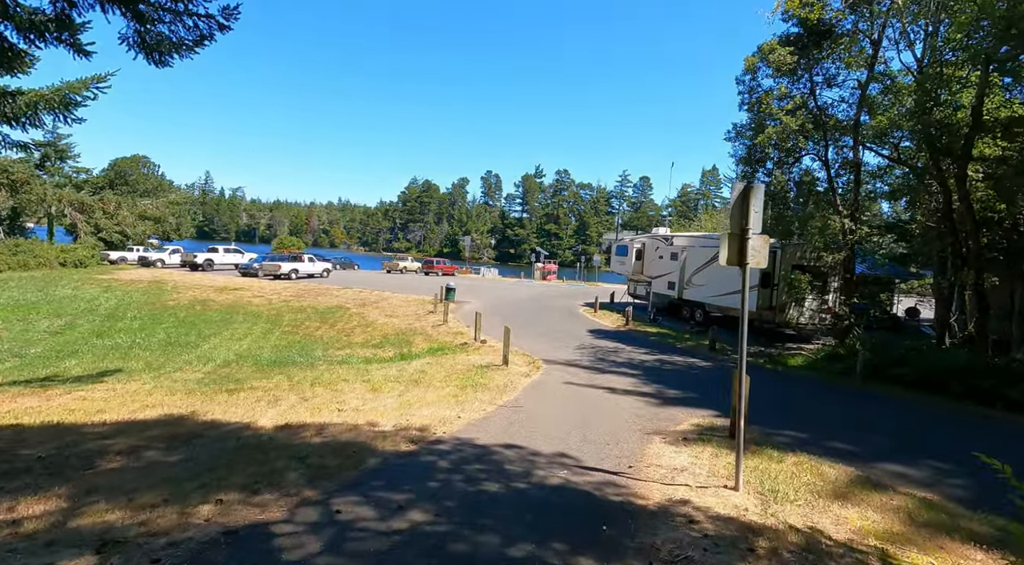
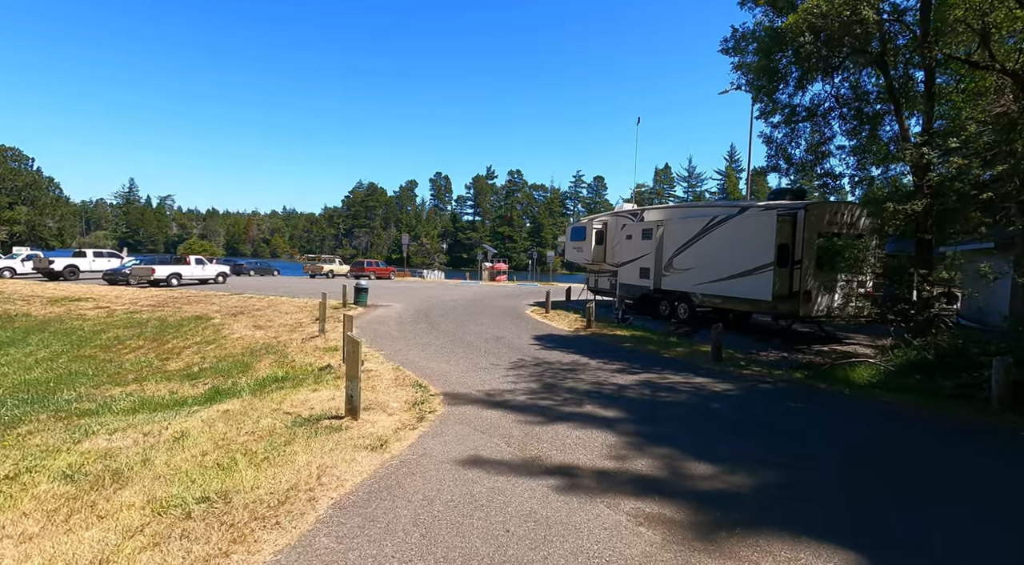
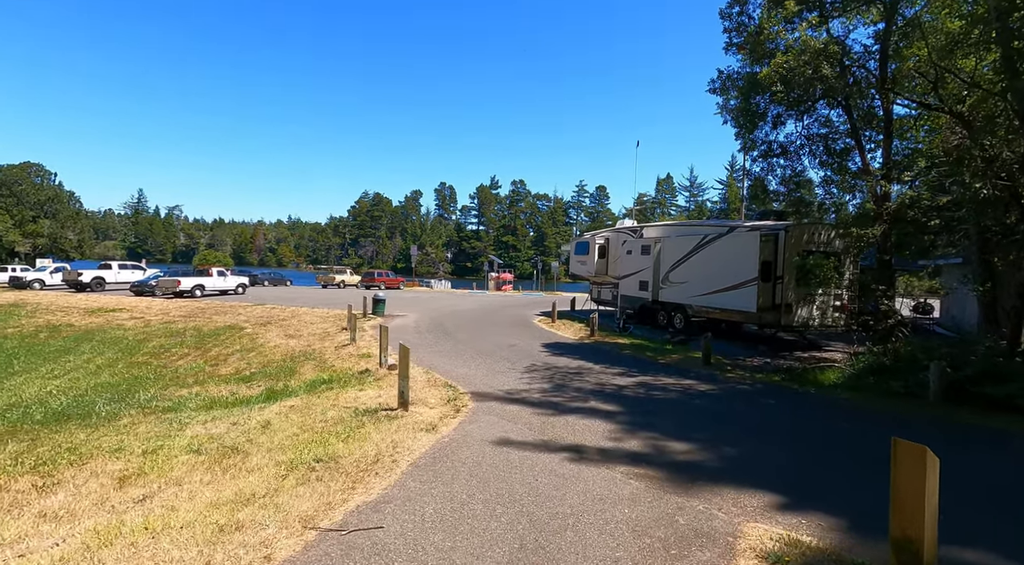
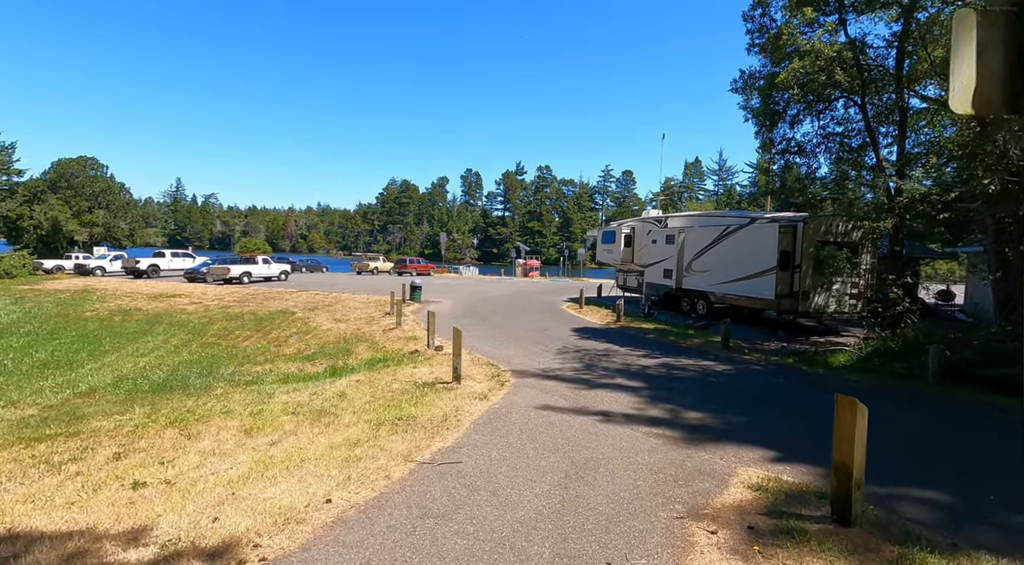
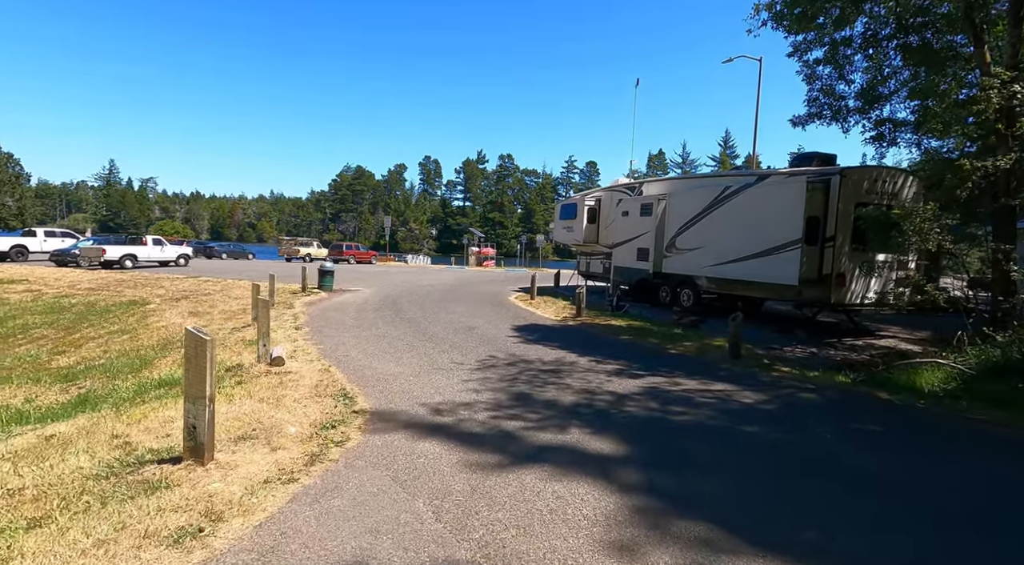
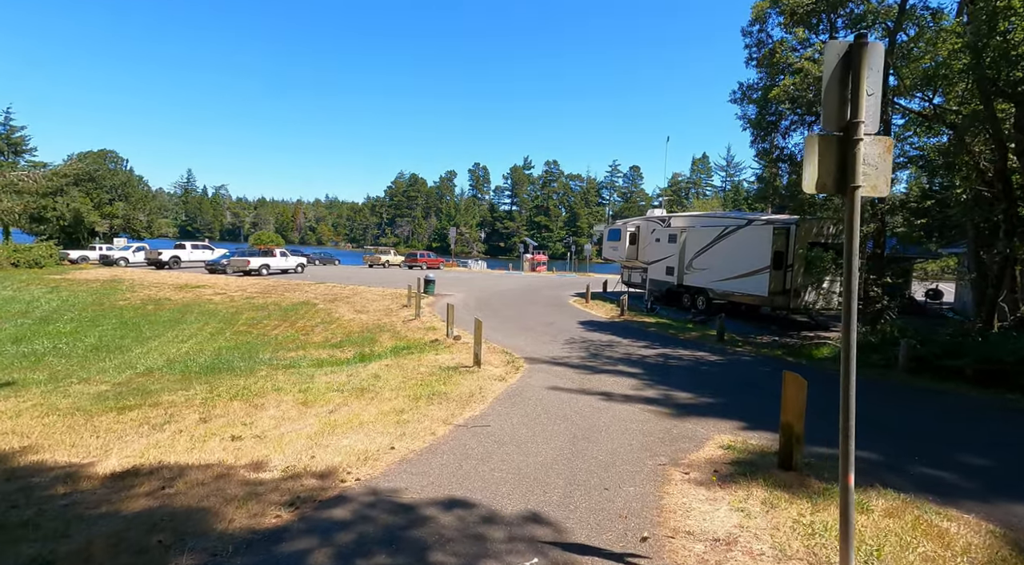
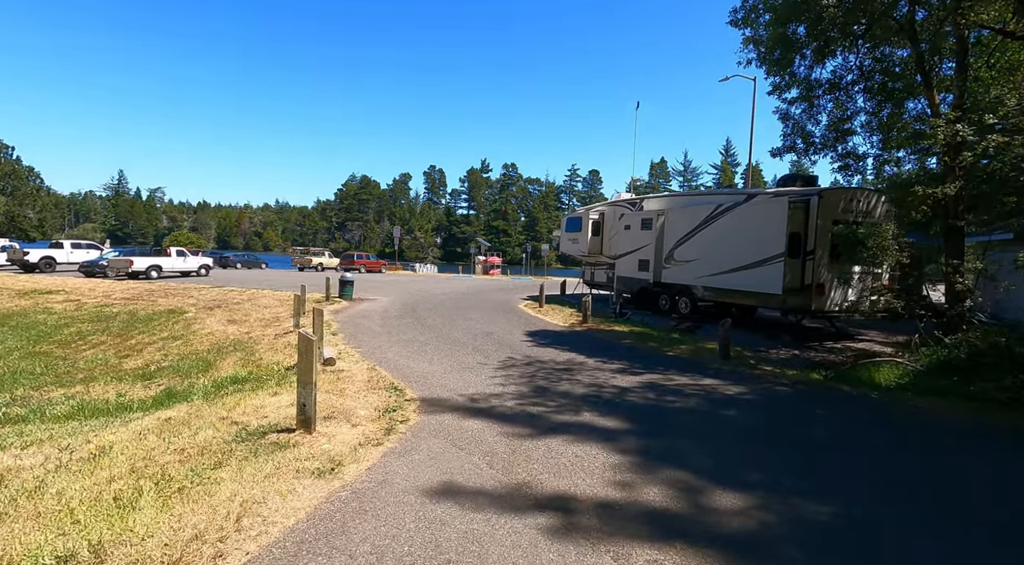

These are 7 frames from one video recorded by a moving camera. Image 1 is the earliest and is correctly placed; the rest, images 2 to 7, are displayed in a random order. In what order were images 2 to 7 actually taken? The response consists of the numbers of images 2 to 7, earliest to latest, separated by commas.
6, 4, 3, 2, 7, 5
